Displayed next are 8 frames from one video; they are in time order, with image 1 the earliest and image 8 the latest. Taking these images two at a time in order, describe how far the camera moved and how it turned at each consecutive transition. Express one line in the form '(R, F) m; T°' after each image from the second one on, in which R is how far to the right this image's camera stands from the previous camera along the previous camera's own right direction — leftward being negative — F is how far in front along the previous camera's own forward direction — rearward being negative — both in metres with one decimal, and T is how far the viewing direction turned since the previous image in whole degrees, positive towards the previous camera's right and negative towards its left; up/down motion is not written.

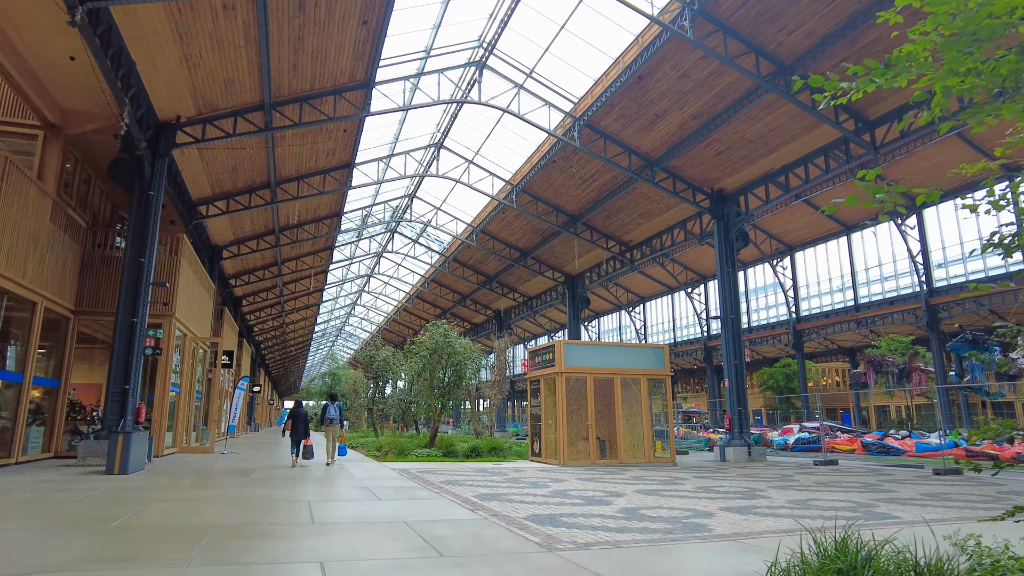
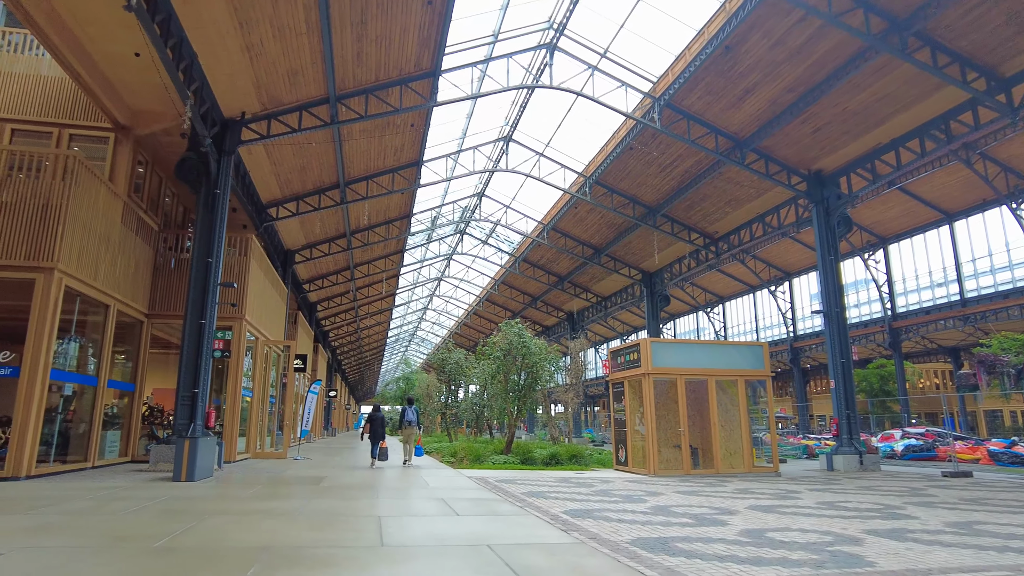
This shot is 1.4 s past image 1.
(-0.2, +1.0) m; -6°
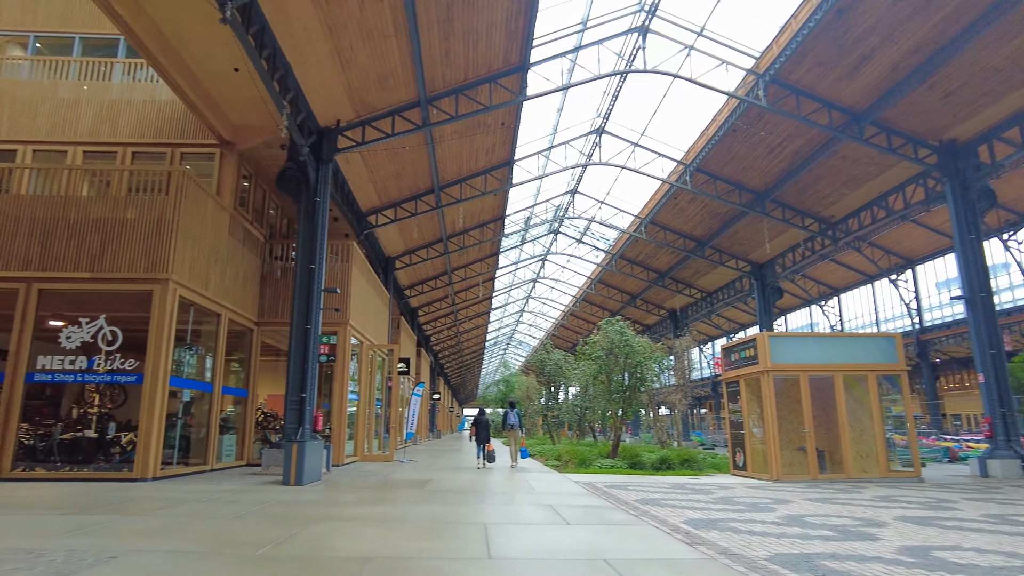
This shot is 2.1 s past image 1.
(-0.1, +0.5) m; -8°
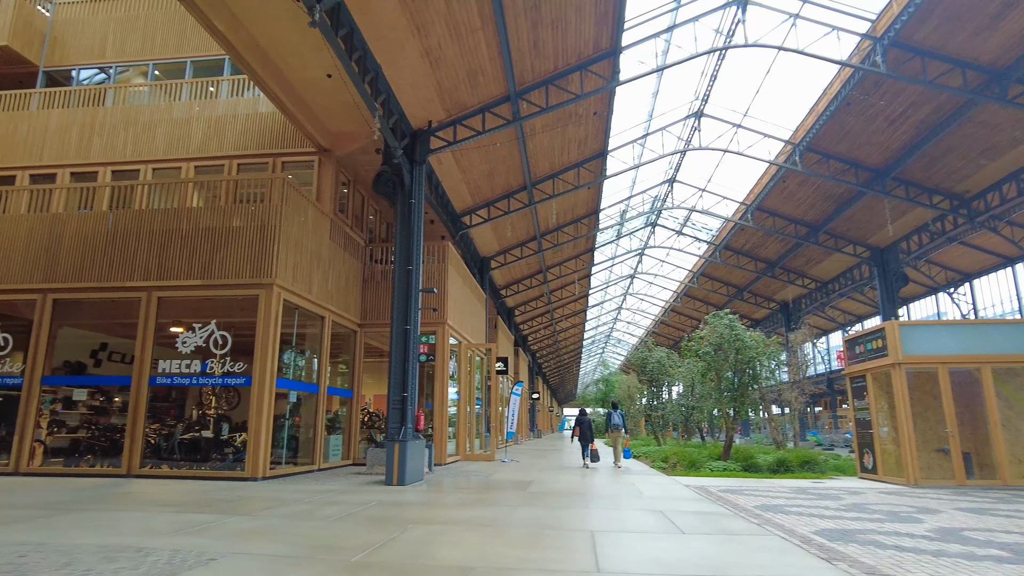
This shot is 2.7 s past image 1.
(0.0, +0.4) m; -8°
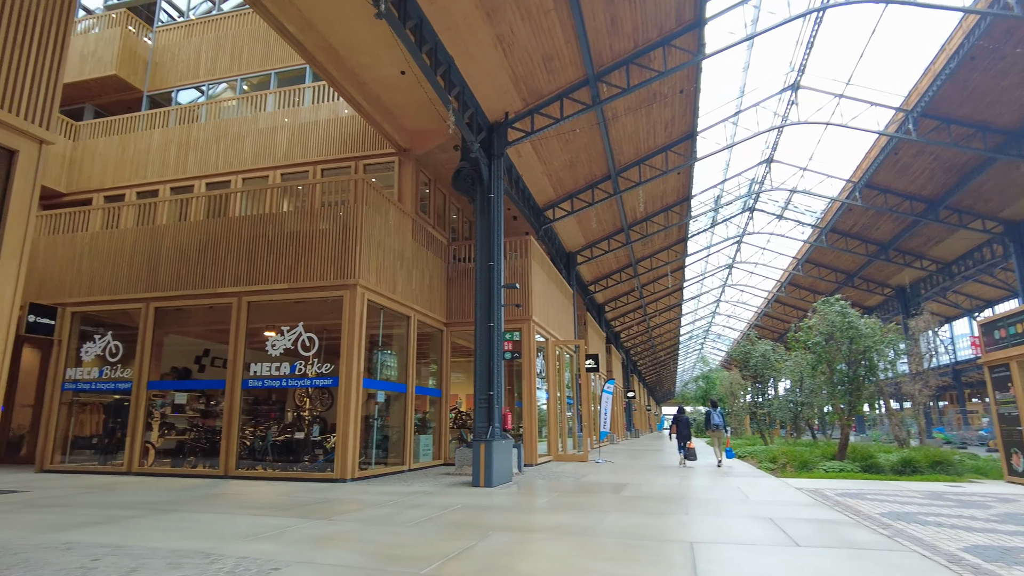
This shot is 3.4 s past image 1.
(+0.1, +0.5) m; -8°
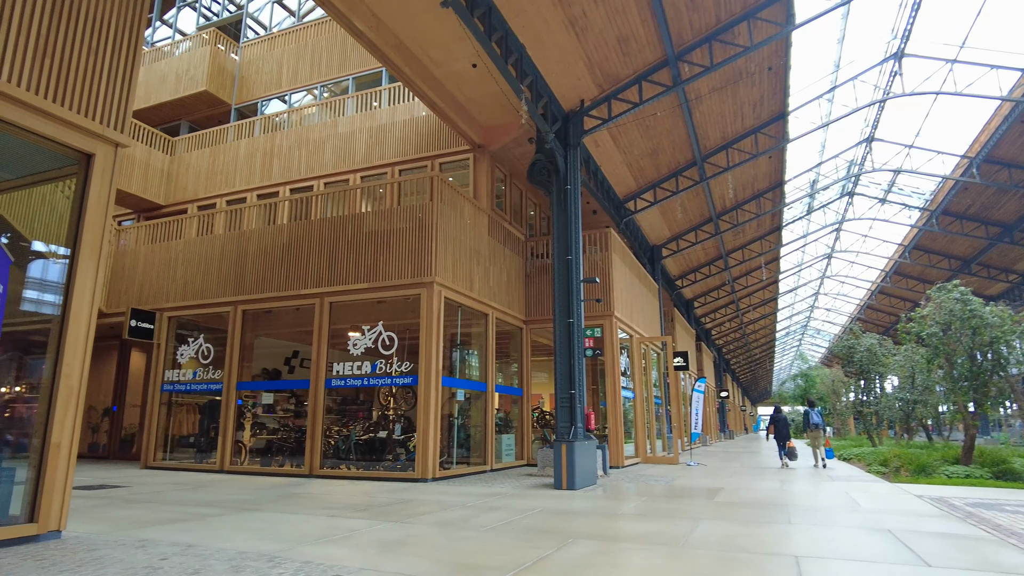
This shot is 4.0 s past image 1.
(+0.1, +0.4) m; -7°
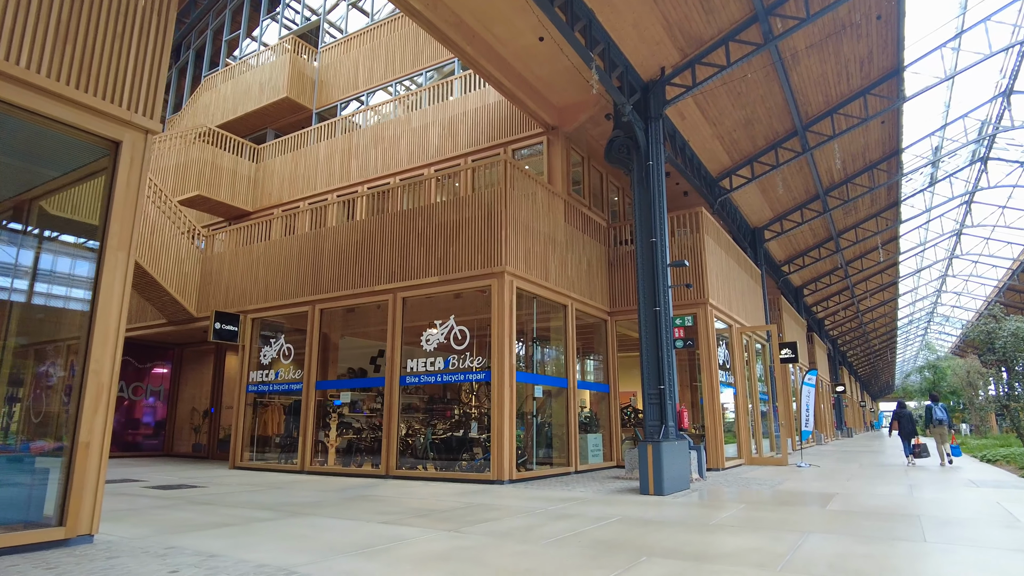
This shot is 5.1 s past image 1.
(+0.3, +0.8) m; -8°
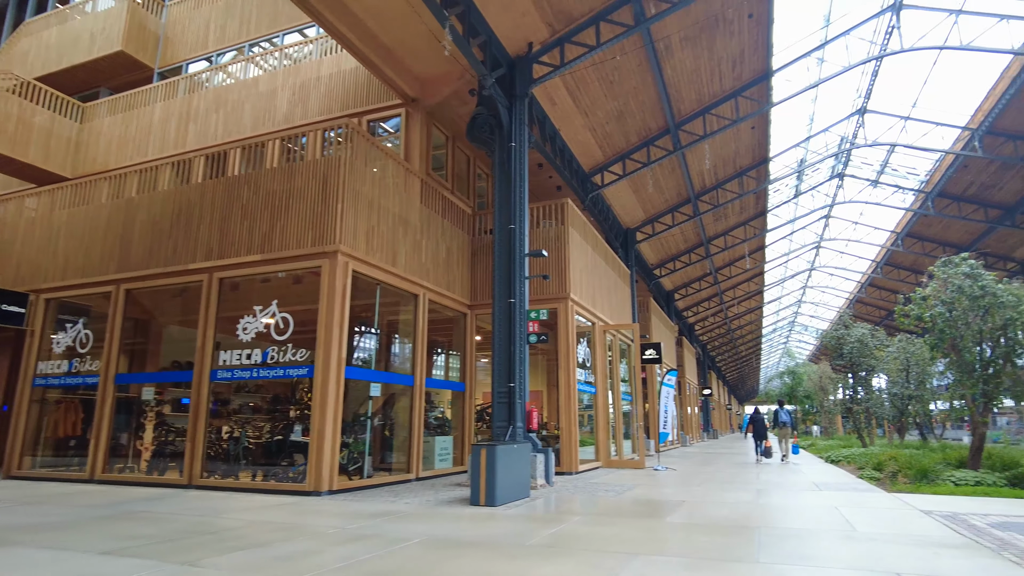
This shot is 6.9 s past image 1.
(+0.8, +0.9) m; +9°
